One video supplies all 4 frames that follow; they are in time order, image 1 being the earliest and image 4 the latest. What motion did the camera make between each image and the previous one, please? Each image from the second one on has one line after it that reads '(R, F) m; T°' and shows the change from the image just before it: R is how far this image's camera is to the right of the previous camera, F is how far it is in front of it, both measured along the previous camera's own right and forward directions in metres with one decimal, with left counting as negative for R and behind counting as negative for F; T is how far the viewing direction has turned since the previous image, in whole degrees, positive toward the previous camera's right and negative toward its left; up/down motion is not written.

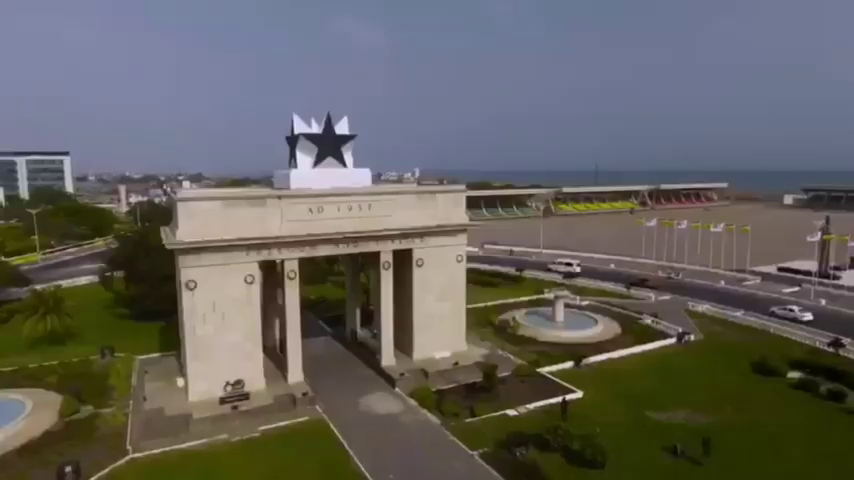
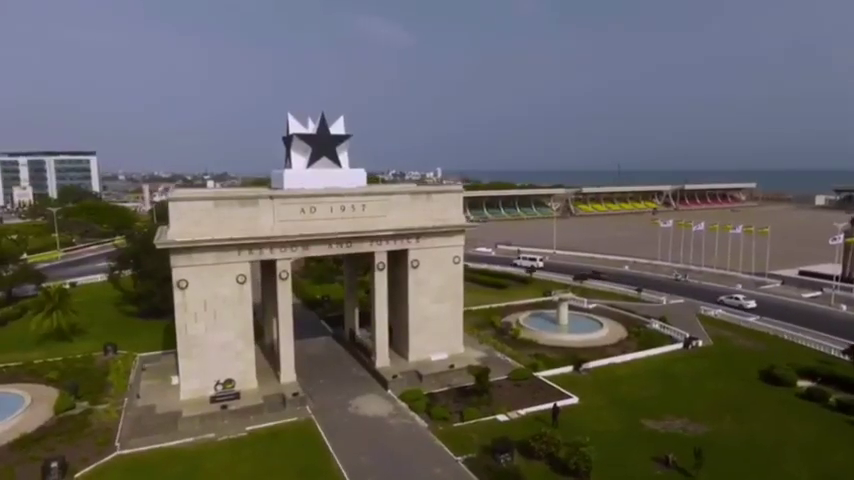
(+1.6, +0.3) m; -3°
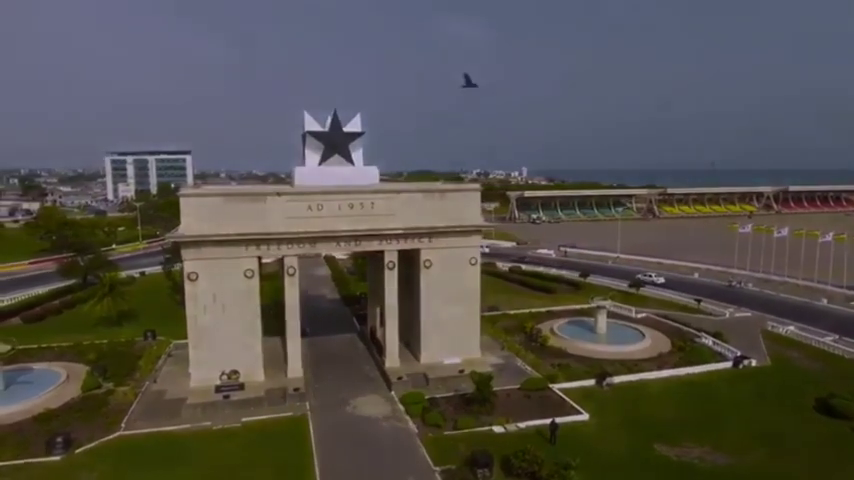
(+4.1, +1.1) m; -10°
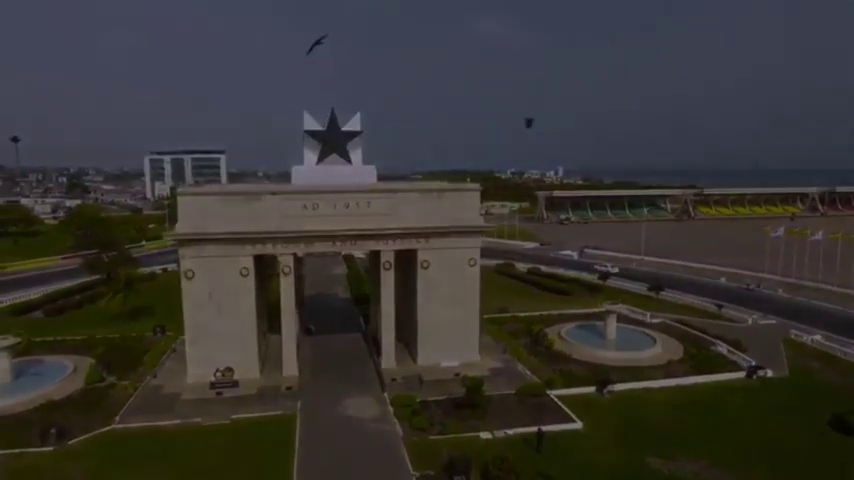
(+2.1, +0.5) m; -4°
